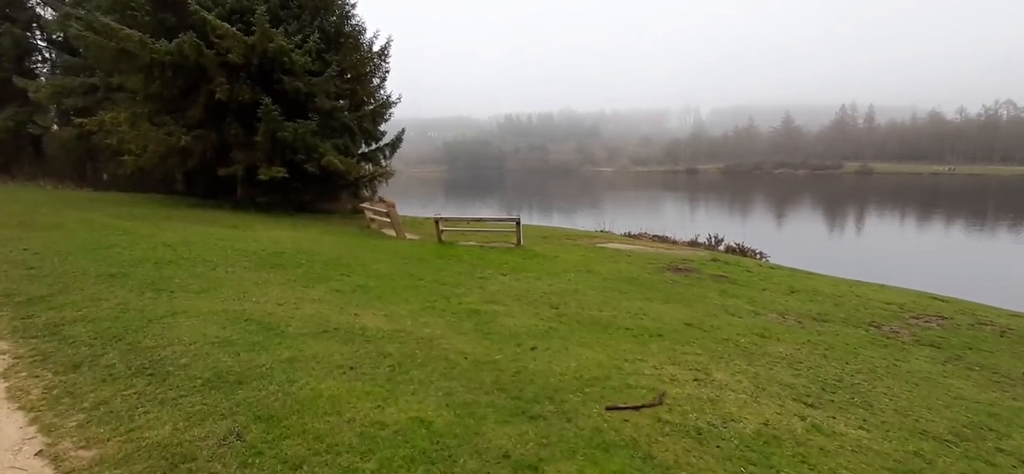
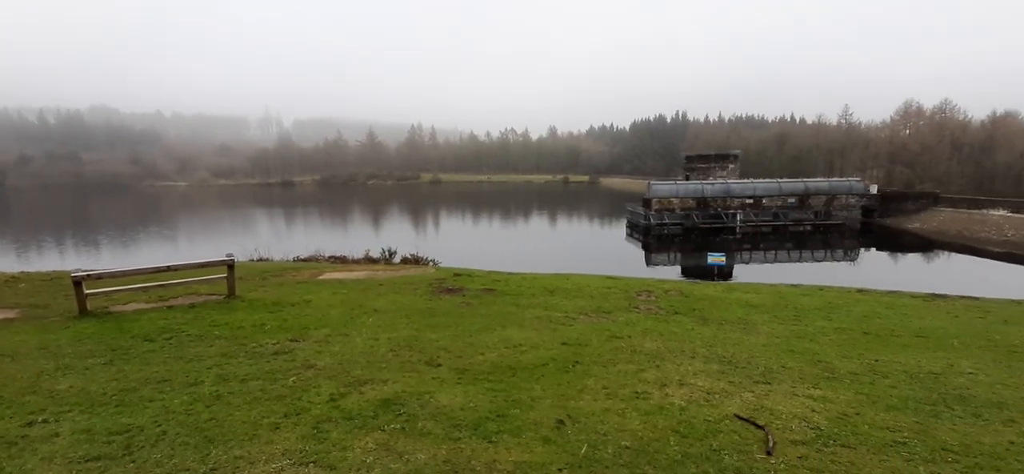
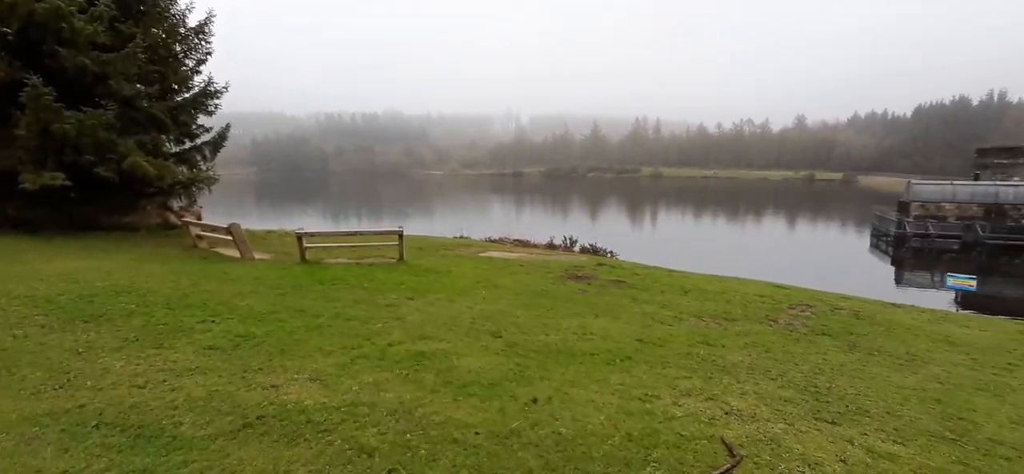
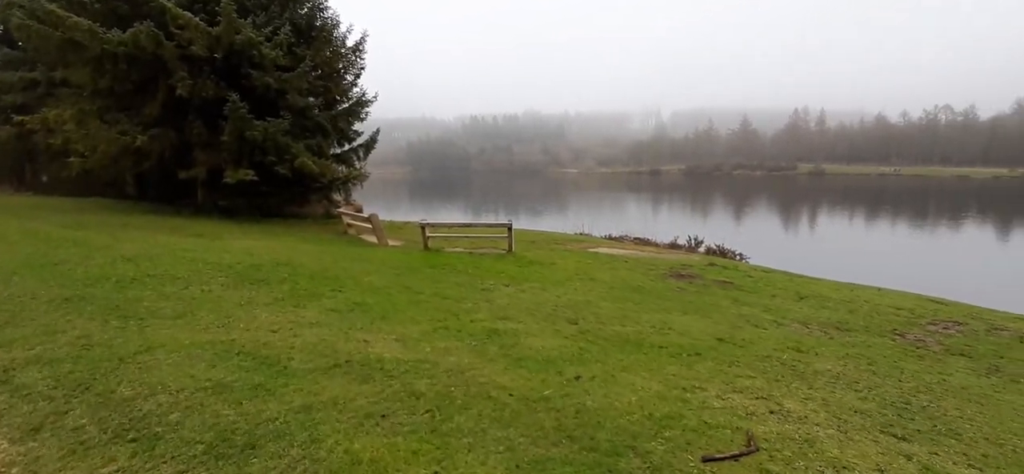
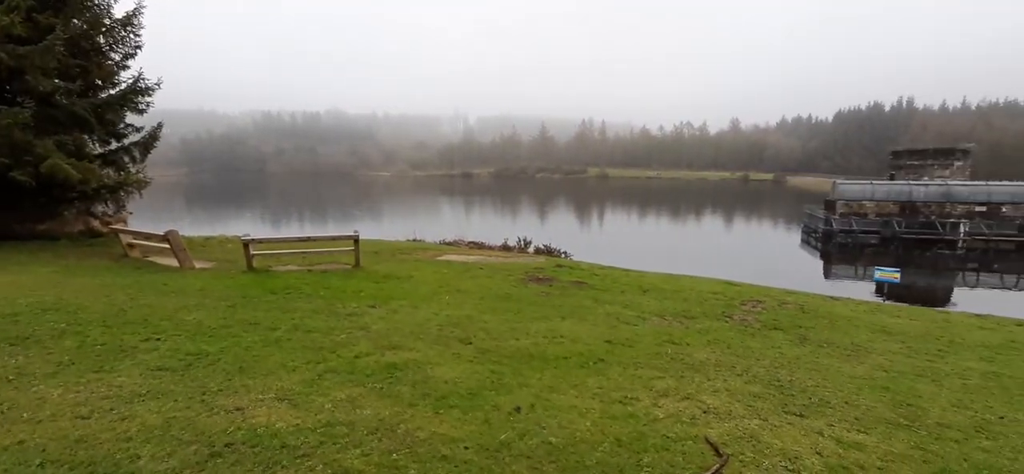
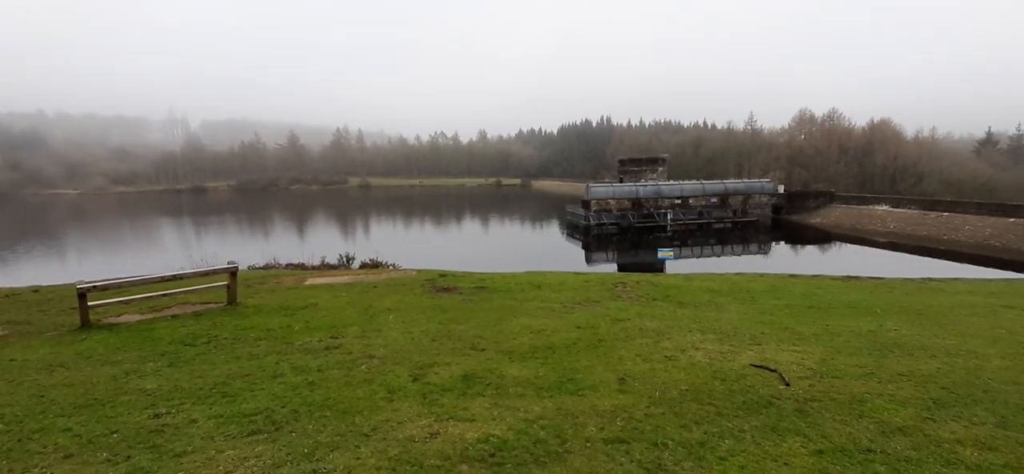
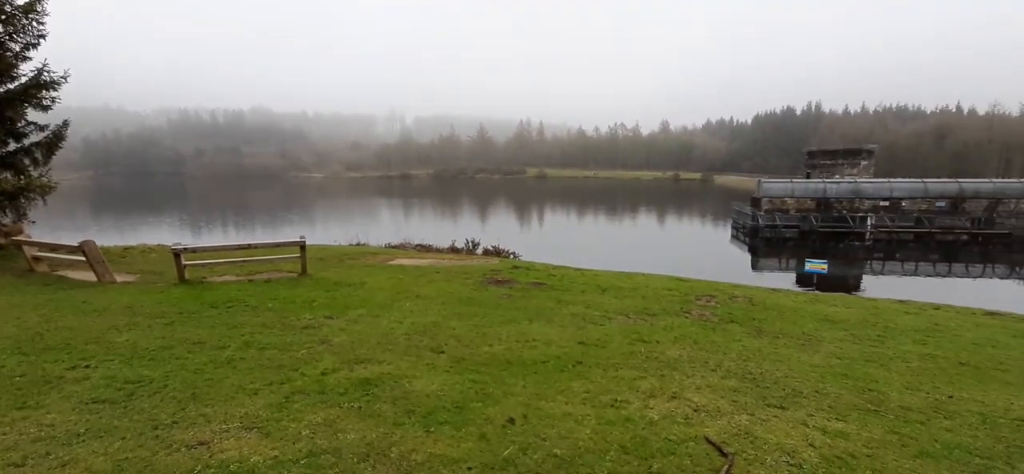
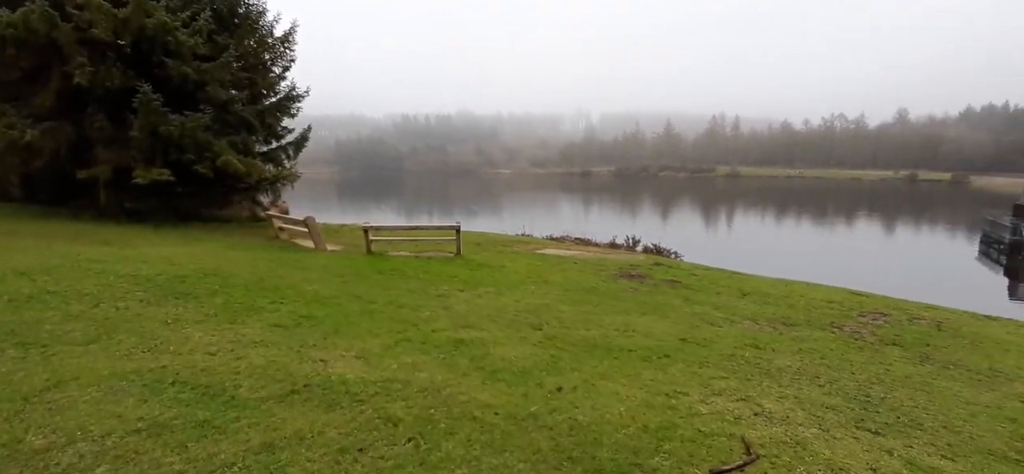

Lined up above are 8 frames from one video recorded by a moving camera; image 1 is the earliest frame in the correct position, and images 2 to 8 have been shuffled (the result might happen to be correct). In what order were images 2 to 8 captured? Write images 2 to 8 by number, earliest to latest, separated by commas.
4, 8, 3, 5, 7, 2, 6
